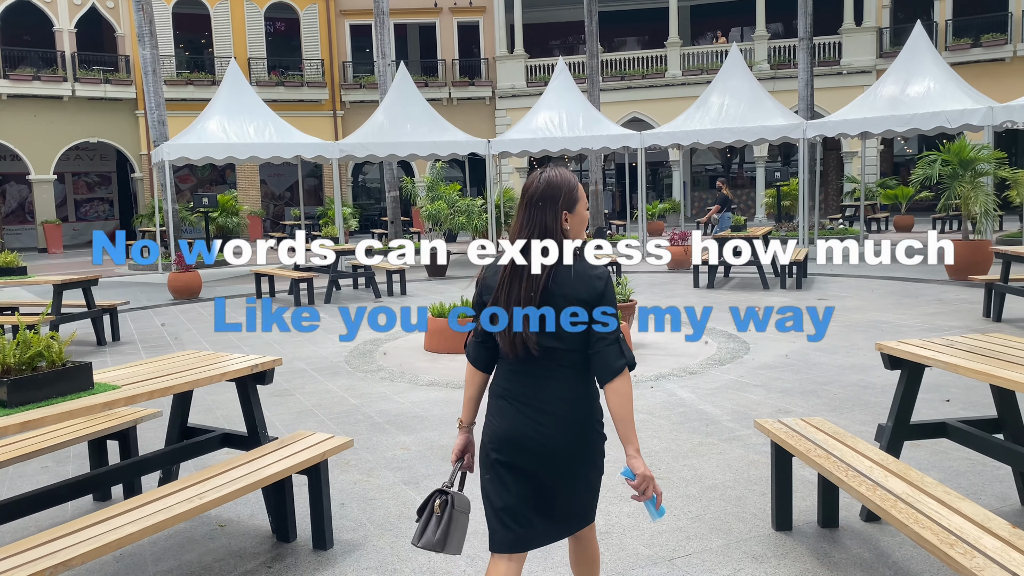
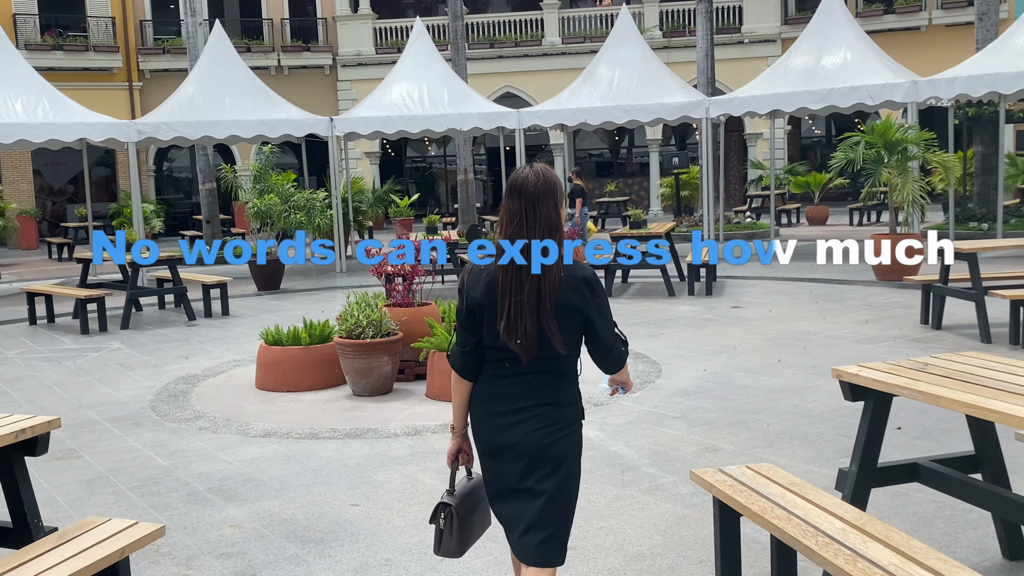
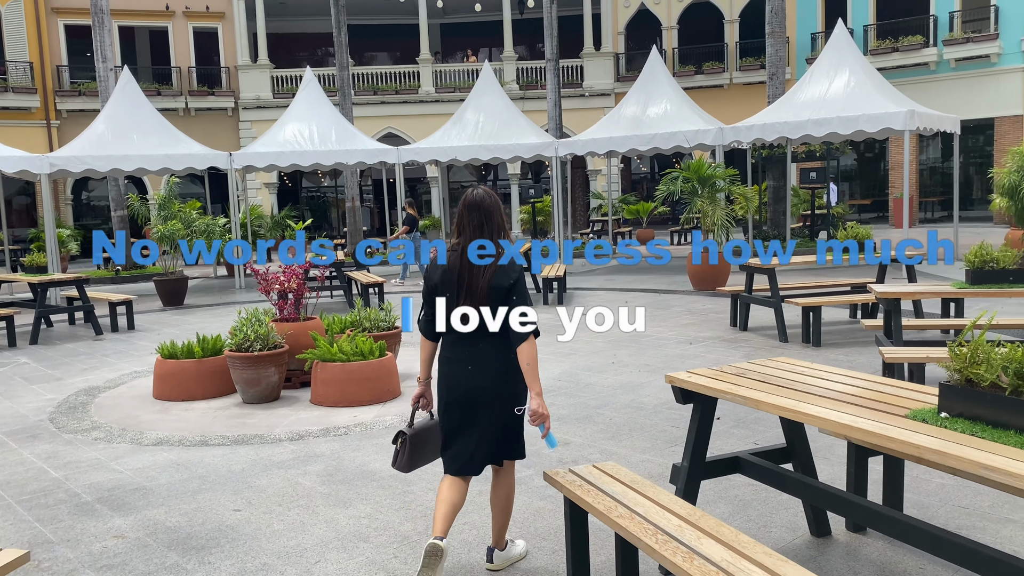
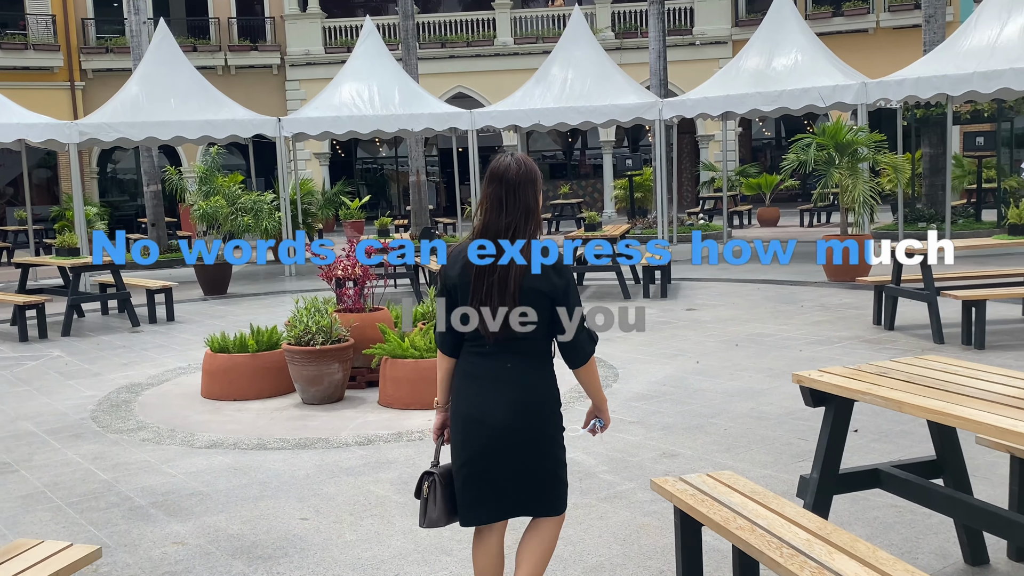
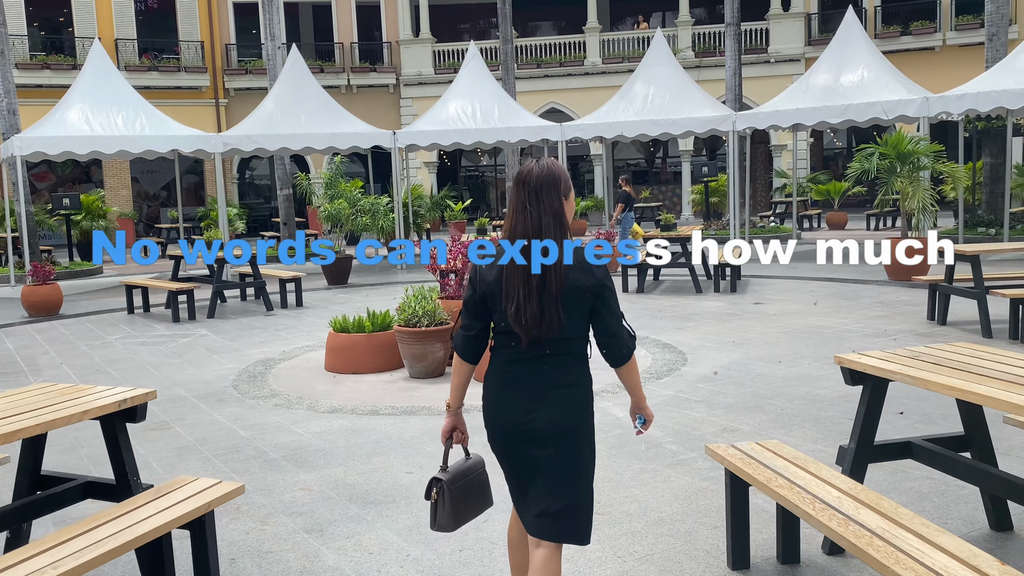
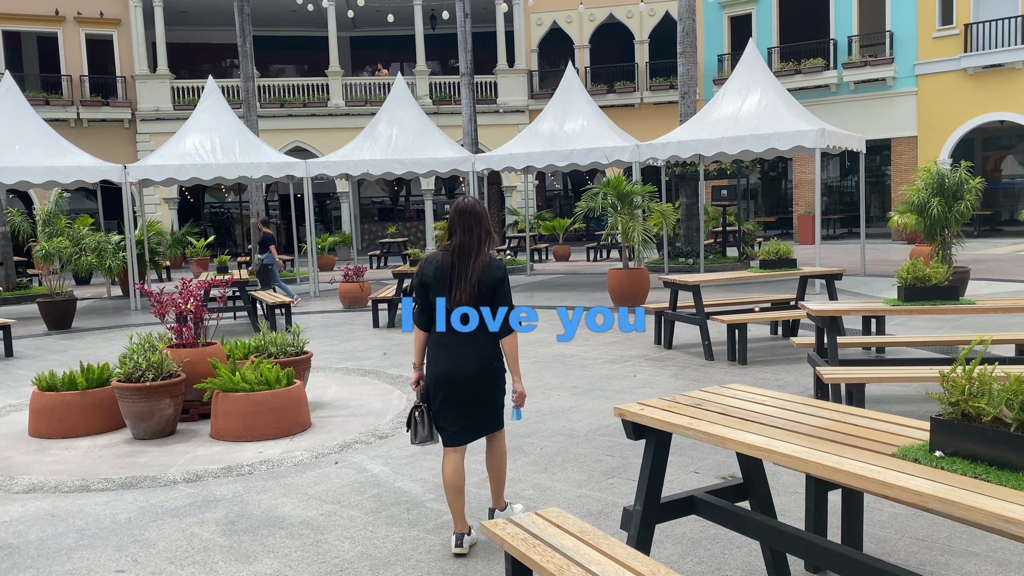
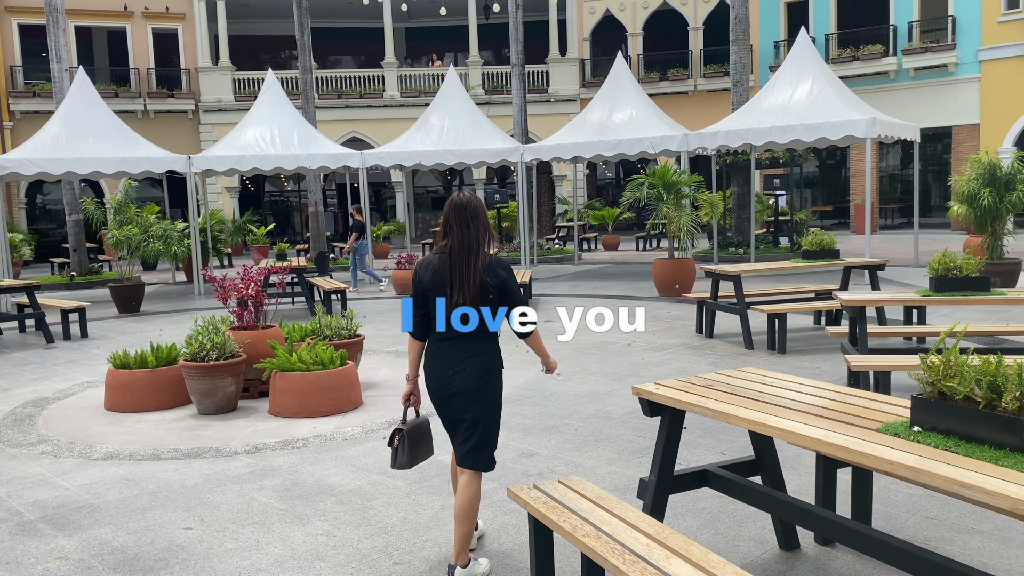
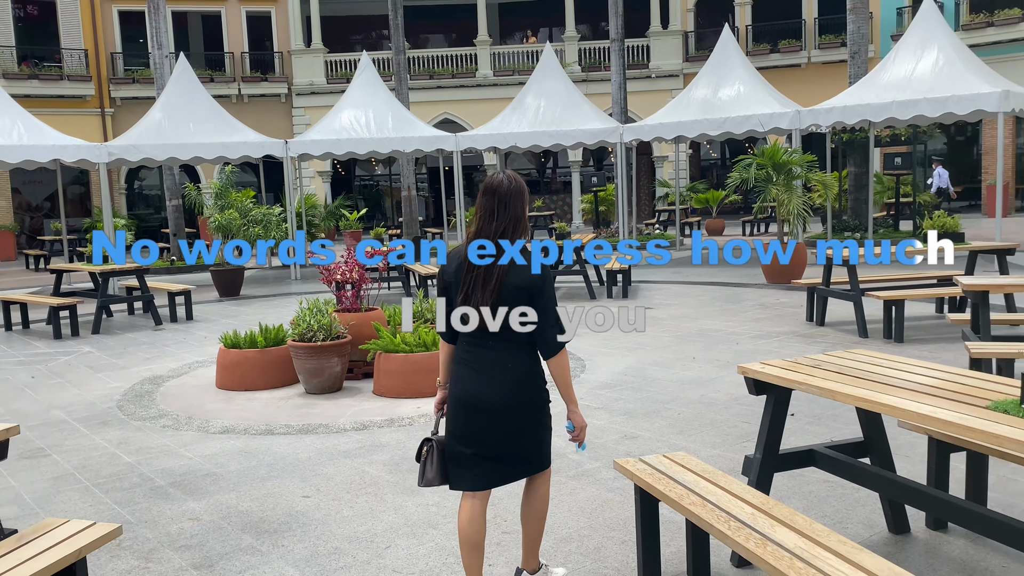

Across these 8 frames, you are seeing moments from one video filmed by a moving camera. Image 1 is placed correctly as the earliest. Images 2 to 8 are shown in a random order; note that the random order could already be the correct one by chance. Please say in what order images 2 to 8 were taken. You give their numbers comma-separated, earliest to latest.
5, 2, 4, 8, 3, 7, 6
